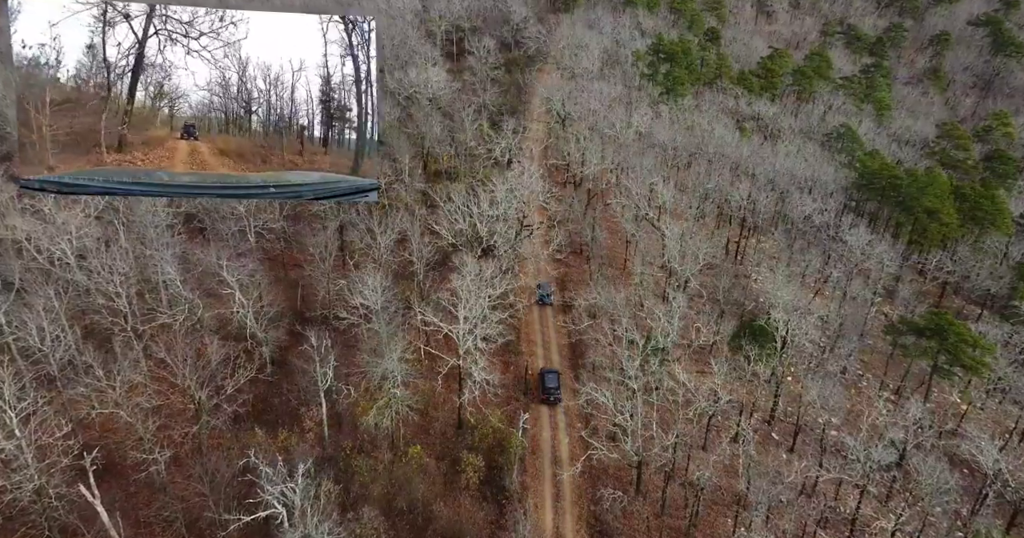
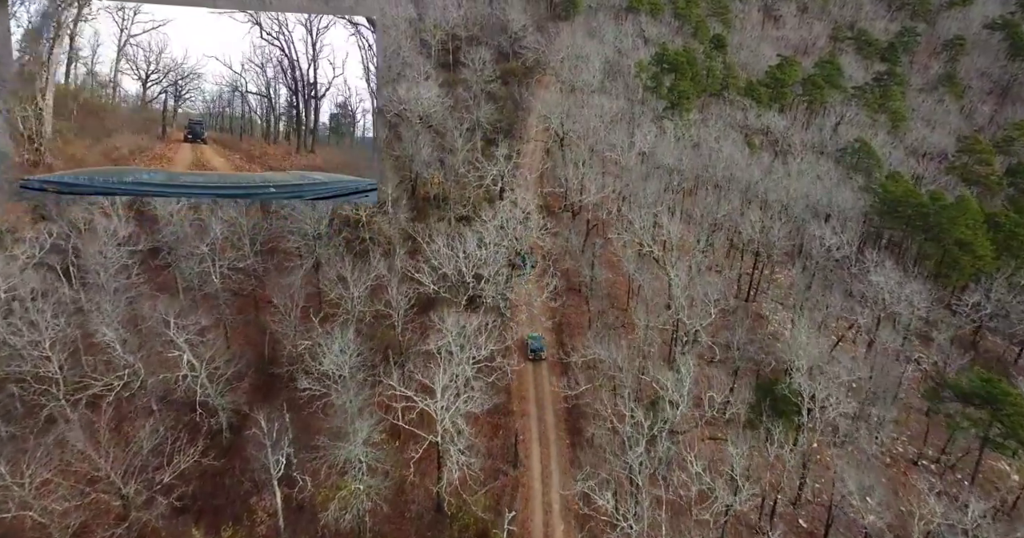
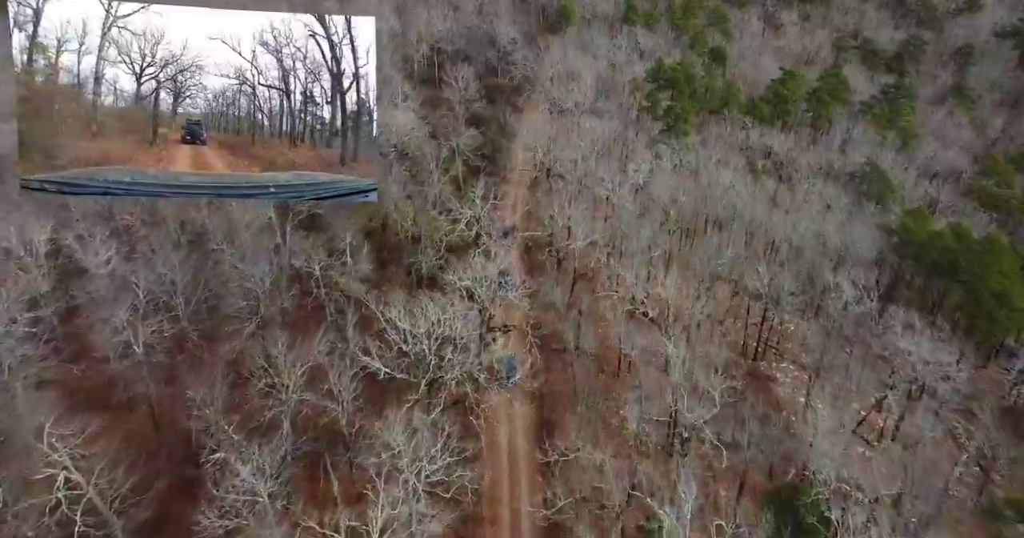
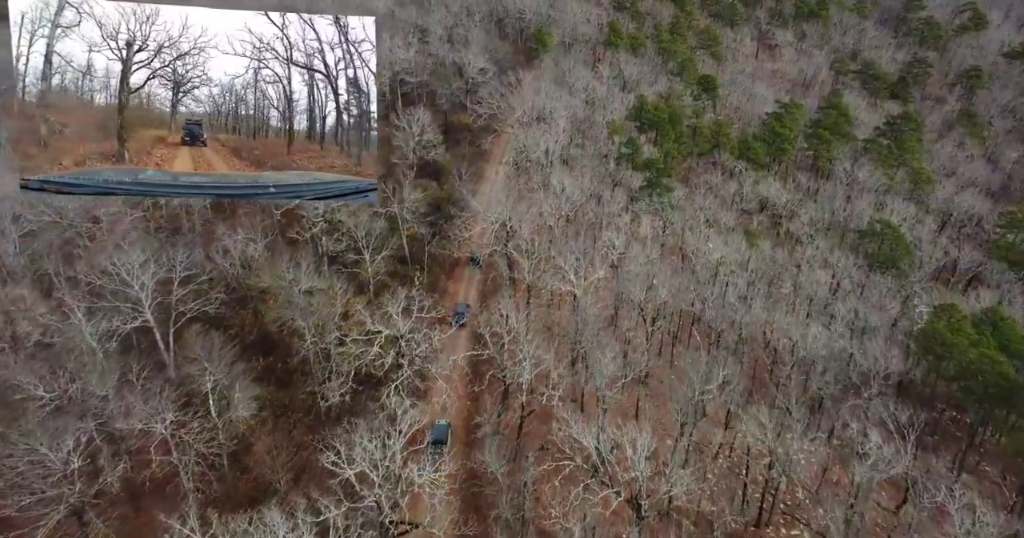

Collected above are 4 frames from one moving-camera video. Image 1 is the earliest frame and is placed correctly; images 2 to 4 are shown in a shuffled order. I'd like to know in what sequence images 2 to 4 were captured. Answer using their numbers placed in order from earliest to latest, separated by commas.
2, 3, 4
